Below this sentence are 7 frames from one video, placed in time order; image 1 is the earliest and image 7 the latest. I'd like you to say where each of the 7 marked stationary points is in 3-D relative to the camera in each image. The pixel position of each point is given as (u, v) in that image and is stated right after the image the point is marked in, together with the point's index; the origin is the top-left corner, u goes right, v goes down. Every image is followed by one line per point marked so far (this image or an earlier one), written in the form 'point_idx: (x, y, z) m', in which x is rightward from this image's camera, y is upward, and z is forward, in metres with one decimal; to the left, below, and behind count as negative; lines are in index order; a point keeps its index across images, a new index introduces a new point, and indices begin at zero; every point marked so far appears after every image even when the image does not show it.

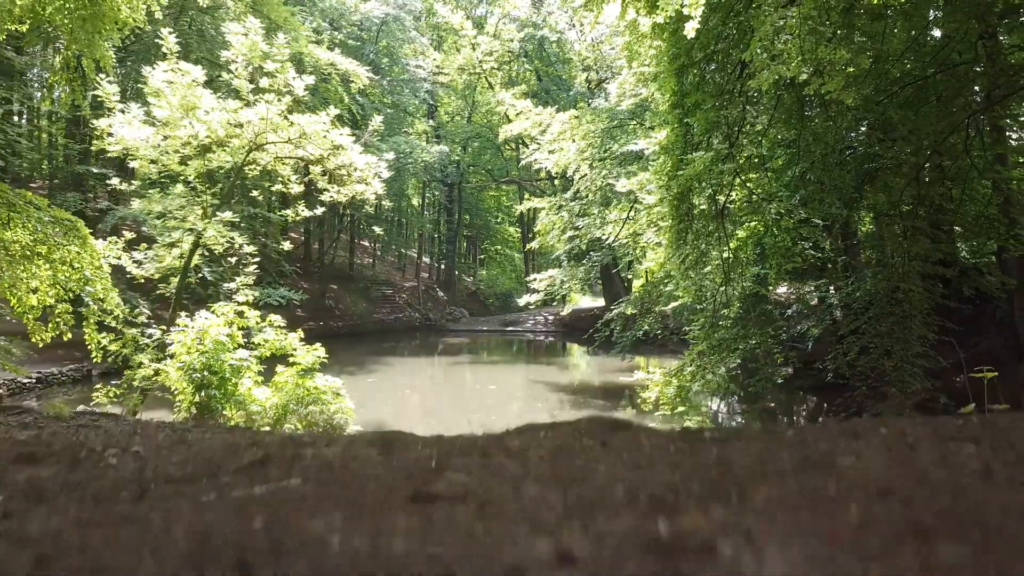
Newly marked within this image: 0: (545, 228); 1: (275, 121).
0: (+0.4, +0.8, +11.8) m
1: (-2.1, +1.5, +7.4) m
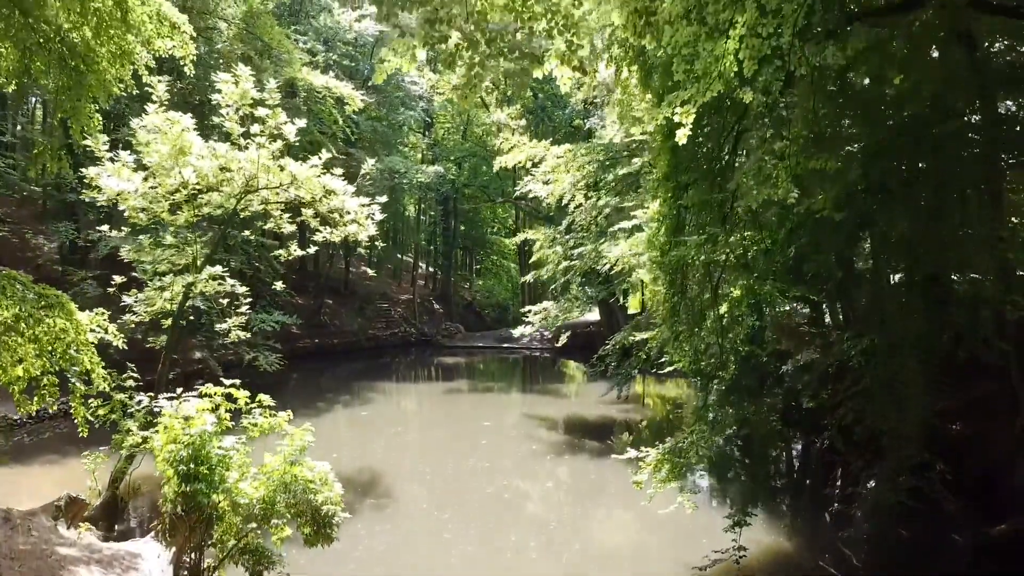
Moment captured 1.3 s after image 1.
0: (+0.4, +0.4, +11.8) m
1: (-2.1, +1.1, +7.4) m
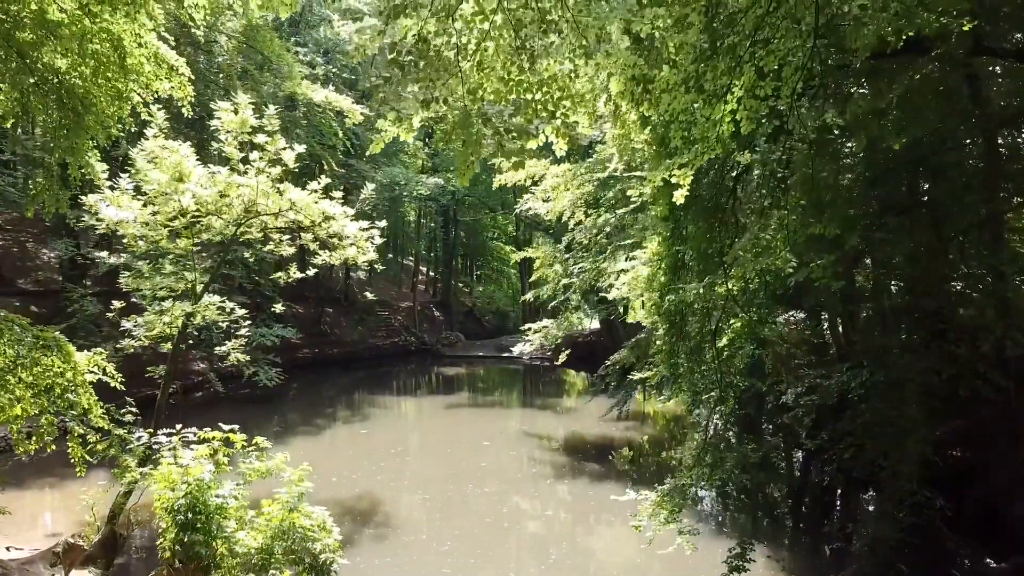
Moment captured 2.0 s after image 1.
0: (+0.4, +0.2, +11.7) m
1: (-2.1, +0.8, +7.4) m
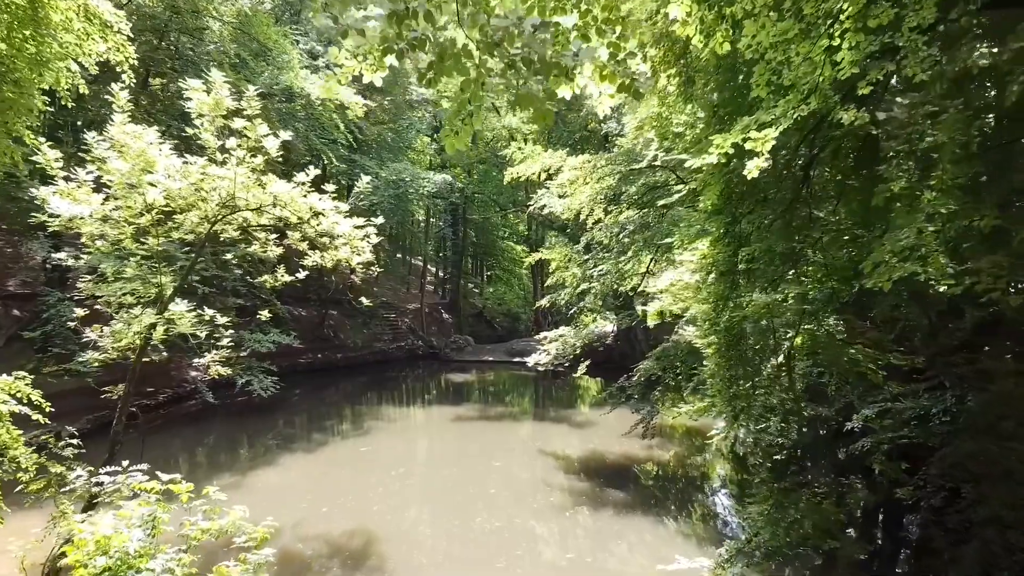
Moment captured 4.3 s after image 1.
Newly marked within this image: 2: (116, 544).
0: (+0.5, +0.1, +10.8) m
1: (-2.0, +0.8, +6.5) m
2: (-1.4, -0.9, +3.1) m
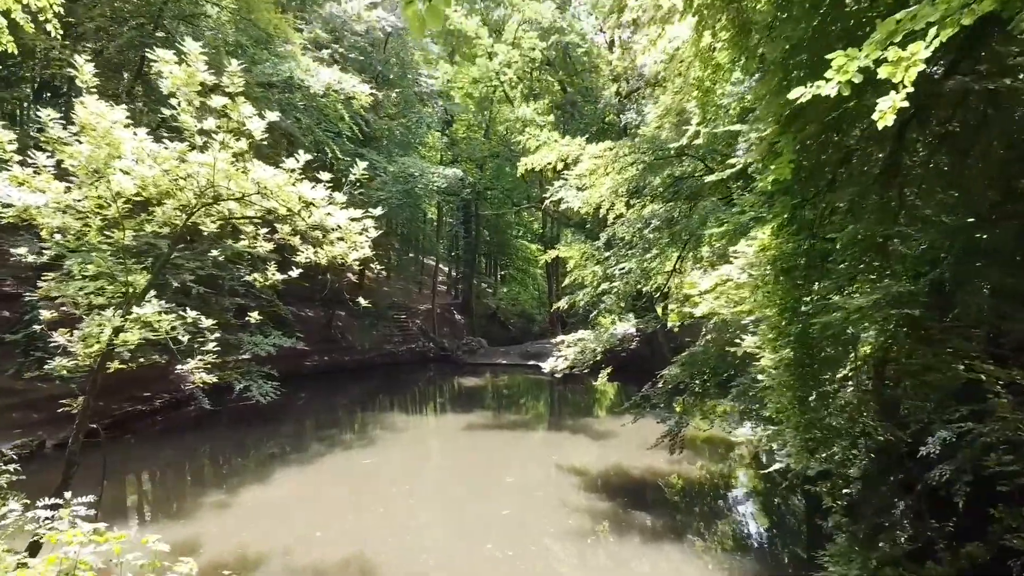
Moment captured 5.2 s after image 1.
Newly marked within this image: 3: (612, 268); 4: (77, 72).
0: (+0.7, +0.1, +10.0) m
1: (-1.9, +0.8, +5.7) m
2: (-1.4, -0.9, +2.4) m
3: (+1.0, +0.2, +8.9) m
4: (-2.7, +1.4, +5.3) m
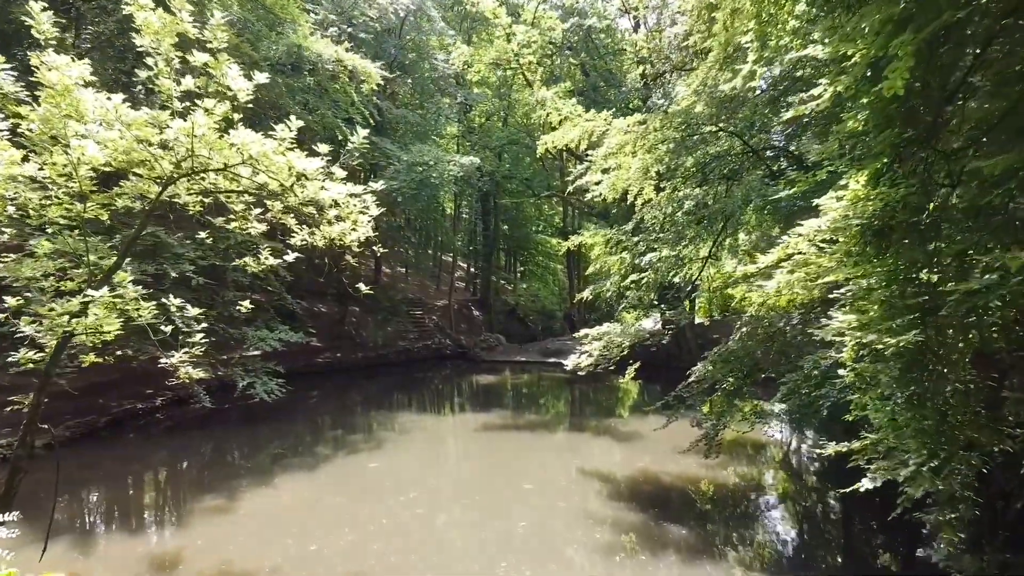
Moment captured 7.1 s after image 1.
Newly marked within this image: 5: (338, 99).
0: (+0.9, +0.2, +9.3) m
1: (-1.8, +0.9, +5.1) m
2: (-1.4, -0.8, +1.7) m
3: (+1.2, +0.3, +8.1) m
4: (-2.6, +1.5, +4.7) m
5: (-2.7, +2.9, +13.2) m
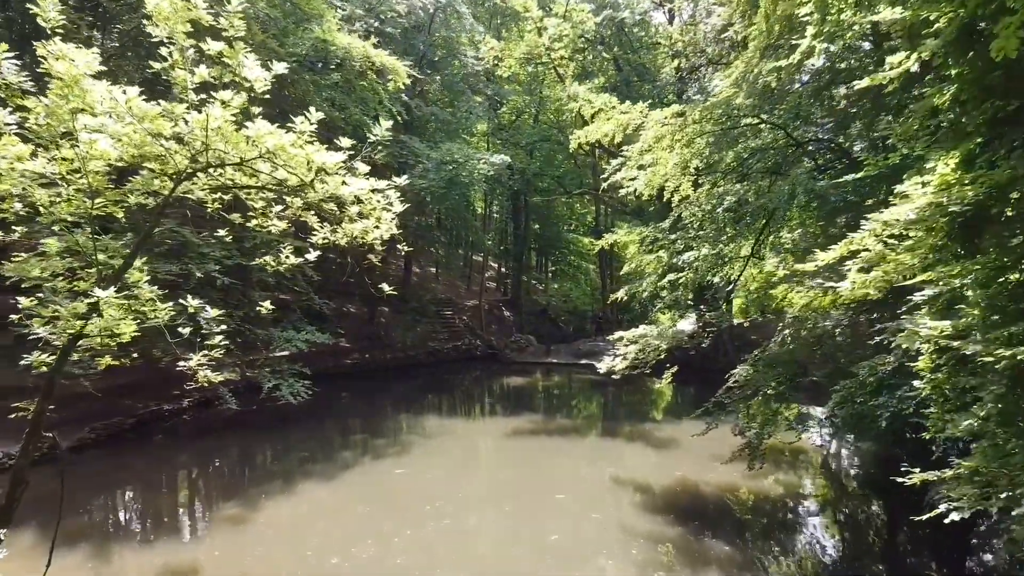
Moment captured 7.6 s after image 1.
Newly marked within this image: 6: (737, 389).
0: (+1.2, +0.2, +9.0) m
1: (-1.6, +0.9, +4.8) m
2: (-1.3, -0.8, +1.4) m
3: (+1.5, +0.3, +7.8) m
4: (-2.5, +1.5, +4.5) m
5: (-2.2, +2.9, +13.0) m
6: (+1.9, -0.9, +7.3) m
